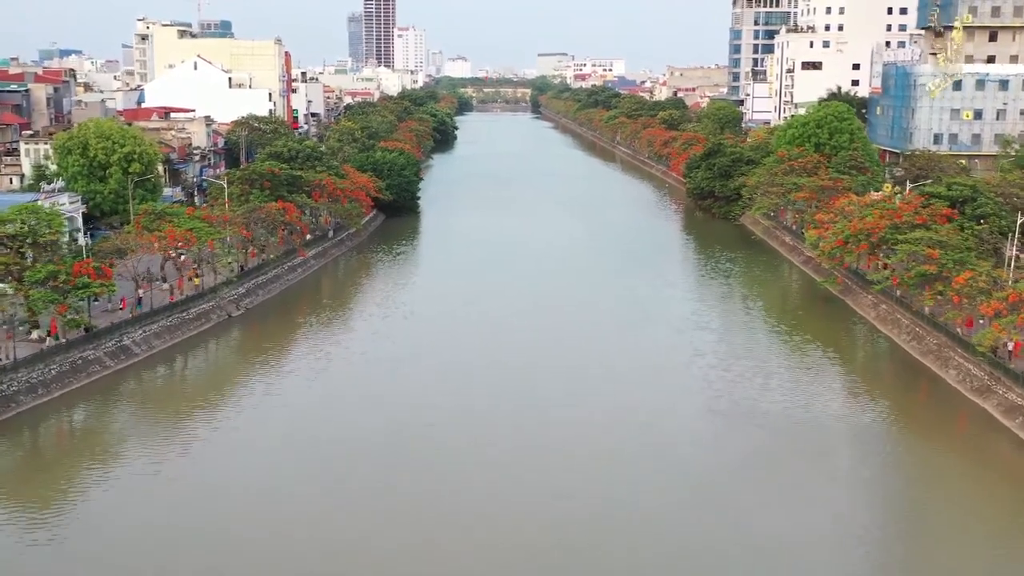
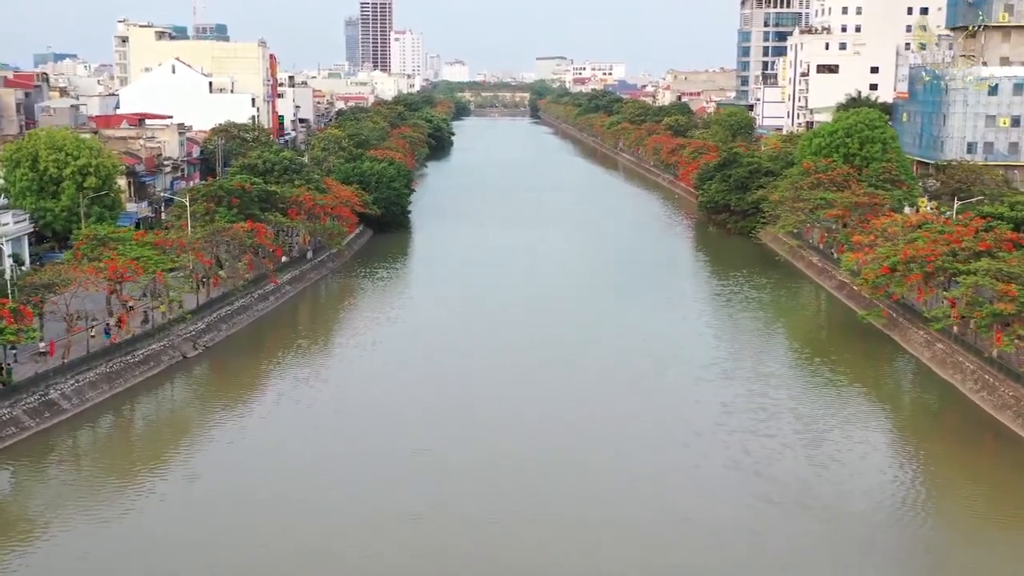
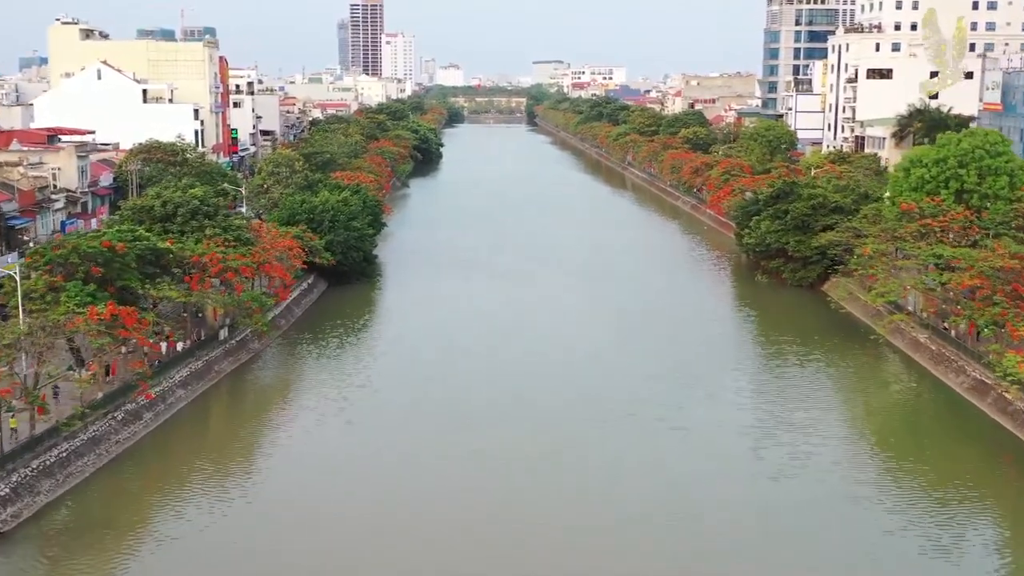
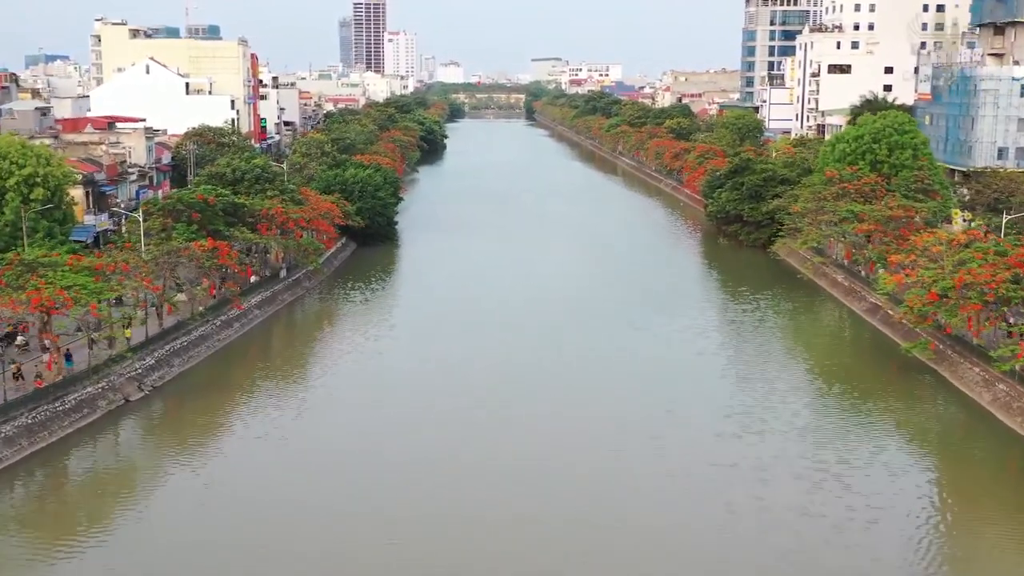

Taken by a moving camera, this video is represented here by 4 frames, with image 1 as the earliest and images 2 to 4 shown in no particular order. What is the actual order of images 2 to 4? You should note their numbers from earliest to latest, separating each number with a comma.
2, 4, 3
